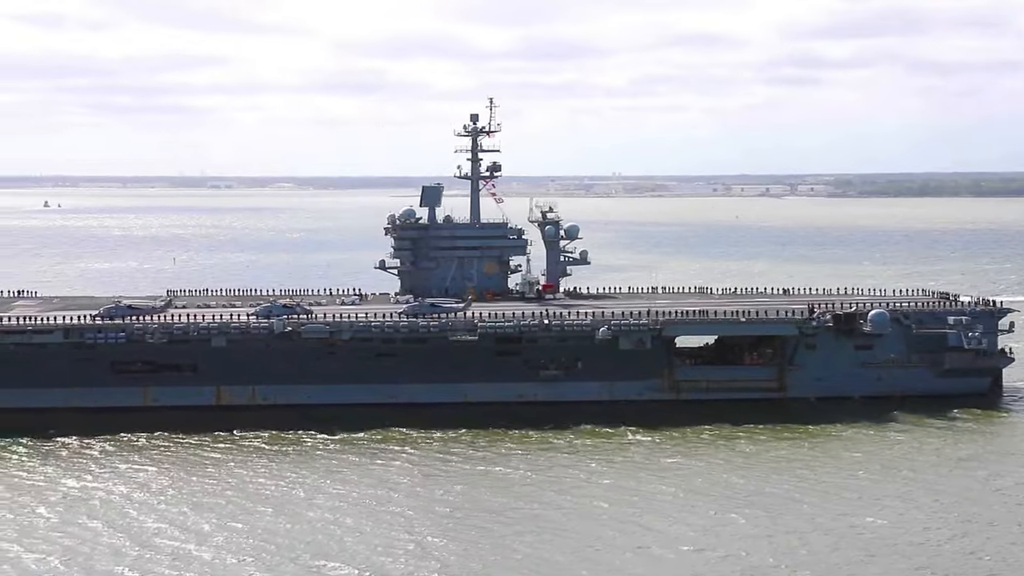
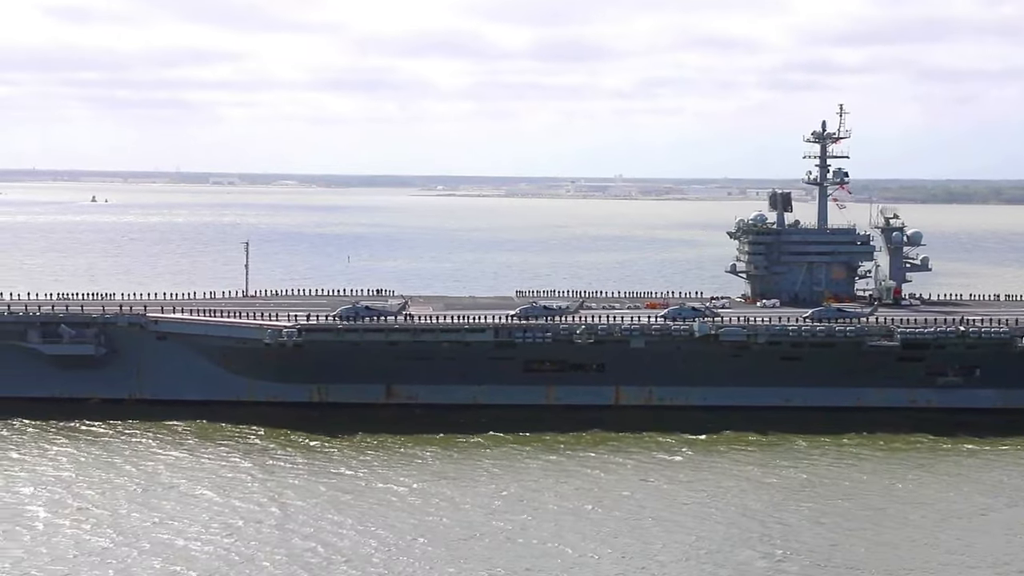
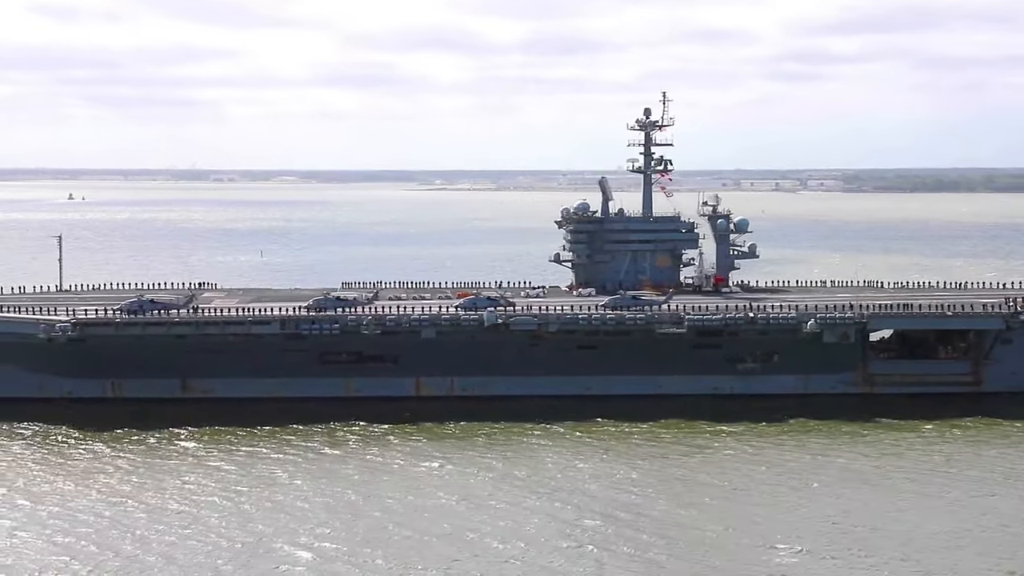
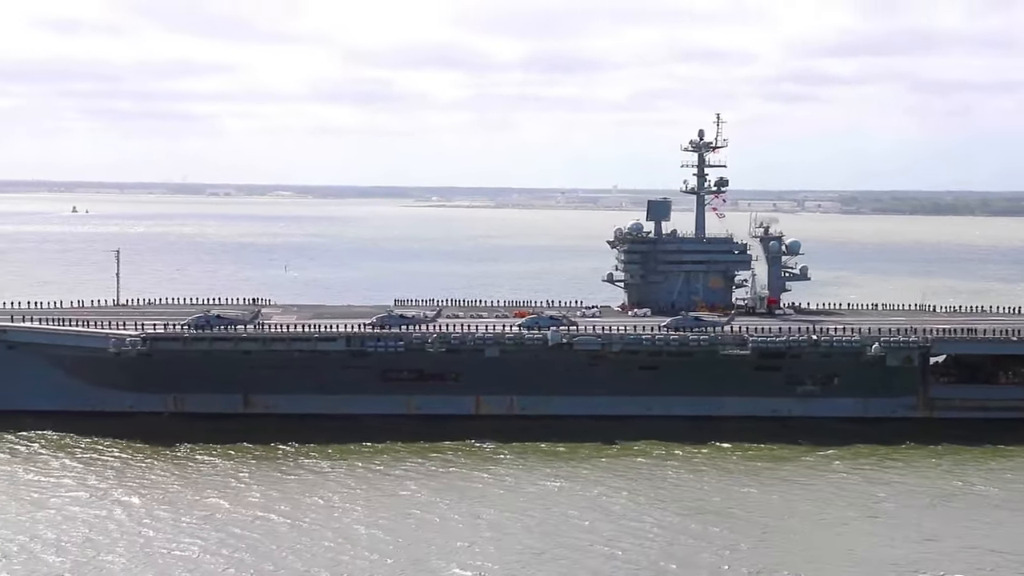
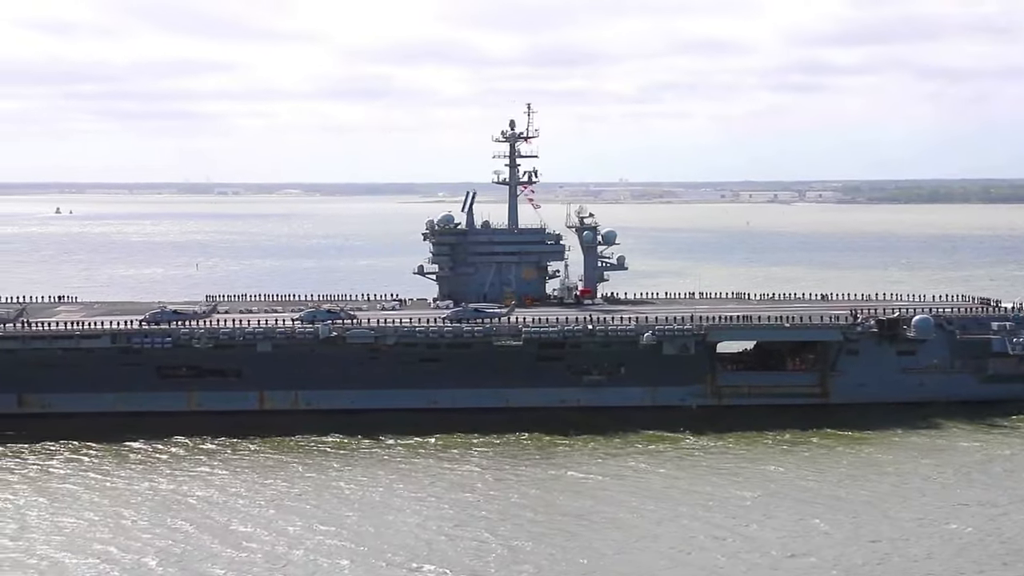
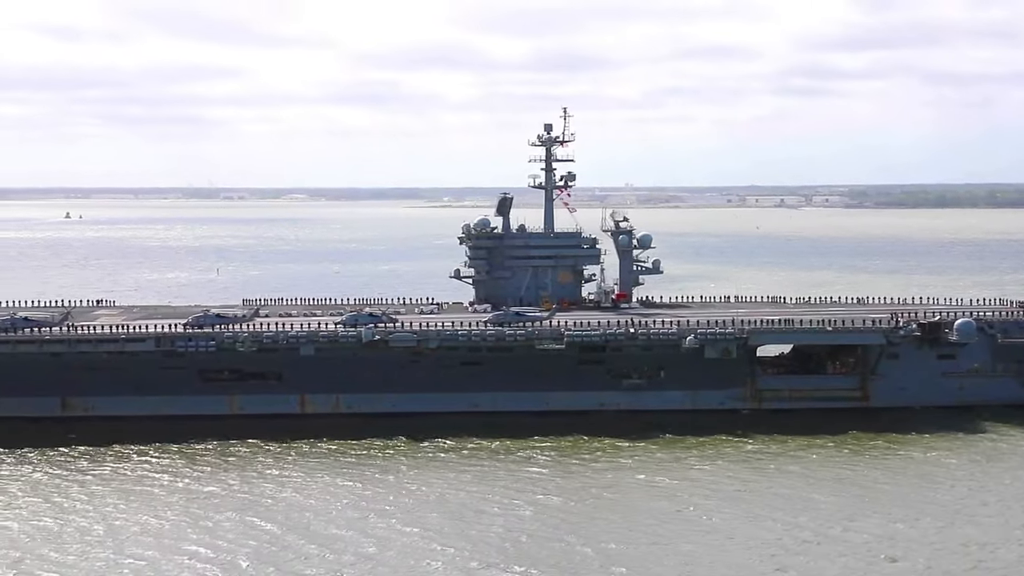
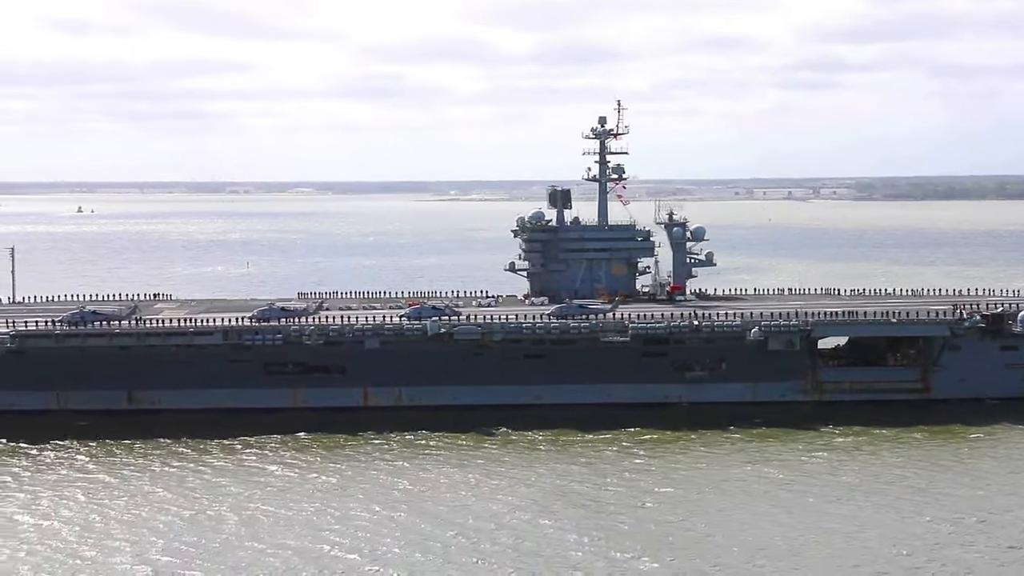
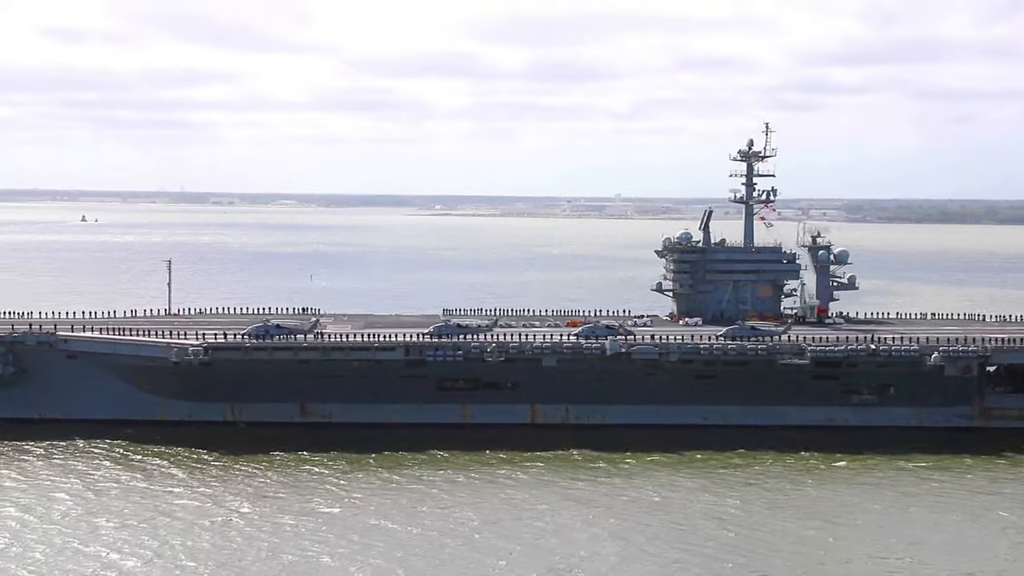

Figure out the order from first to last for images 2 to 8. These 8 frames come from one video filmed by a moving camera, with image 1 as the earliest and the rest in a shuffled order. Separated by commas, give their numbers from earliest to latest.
5, 6, 7, 3, 4, 8, 2
